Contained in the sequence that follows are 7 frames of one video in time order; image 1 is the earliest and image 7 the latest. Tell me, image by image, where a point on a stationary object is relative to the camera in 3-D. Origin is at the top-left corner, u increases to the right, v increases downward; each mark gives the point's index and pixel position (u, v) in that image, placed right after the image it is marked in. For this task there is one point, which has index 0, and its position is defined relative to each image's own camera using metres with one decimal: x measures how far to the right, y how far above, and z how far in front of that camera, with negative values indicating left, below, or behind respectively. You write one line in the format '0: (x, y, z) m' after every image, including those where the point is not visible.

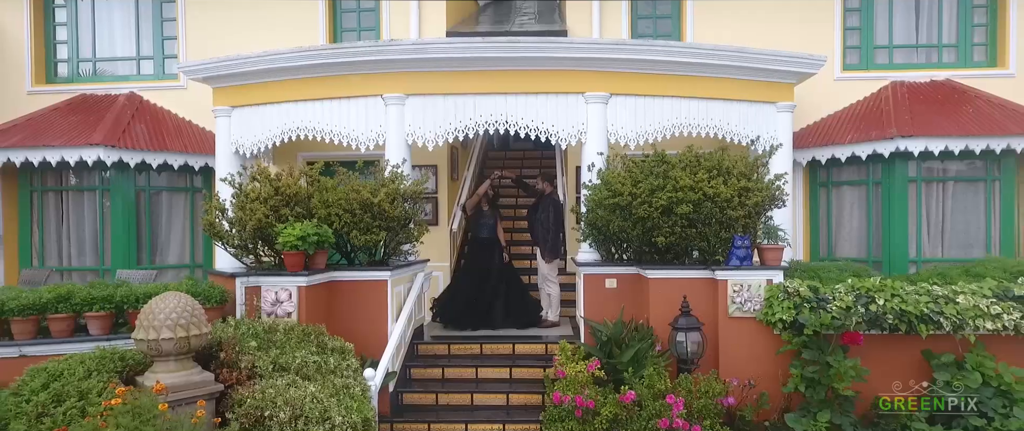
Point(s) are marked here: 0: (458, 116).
0: (-0.6, +1.0, +8.5) m
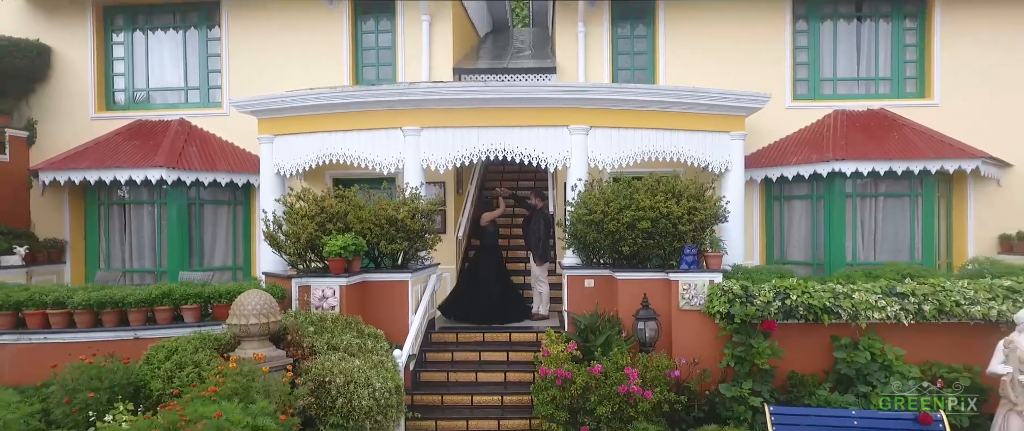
0: (-0.6, +0.9, +10.3) m
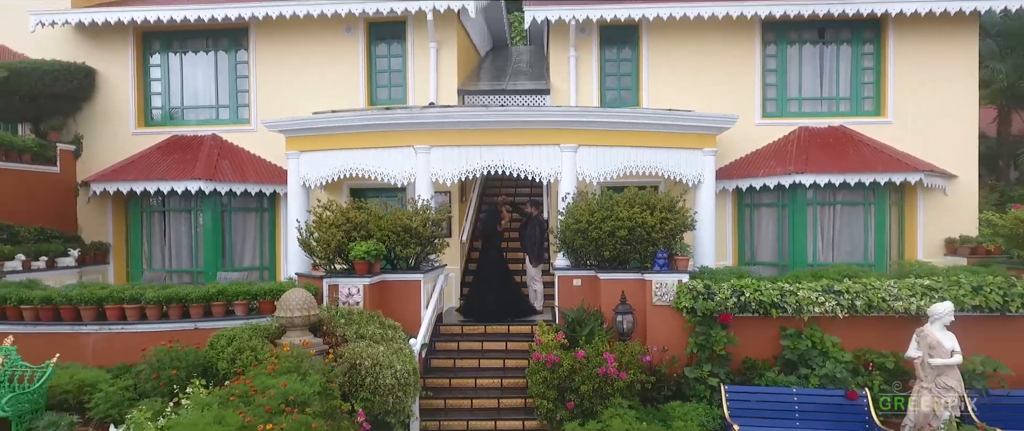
0: (-0.6, +0.8, +11.8) m
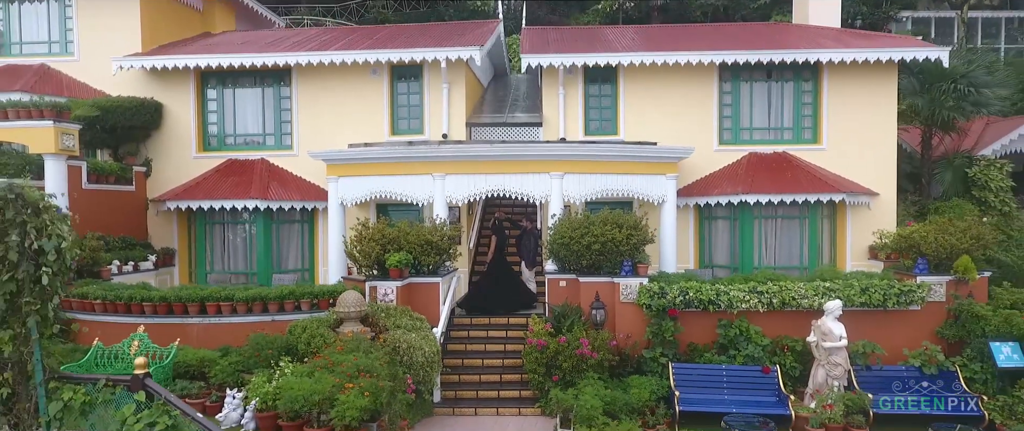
0: (-0.7, +0.5, +14.7) m
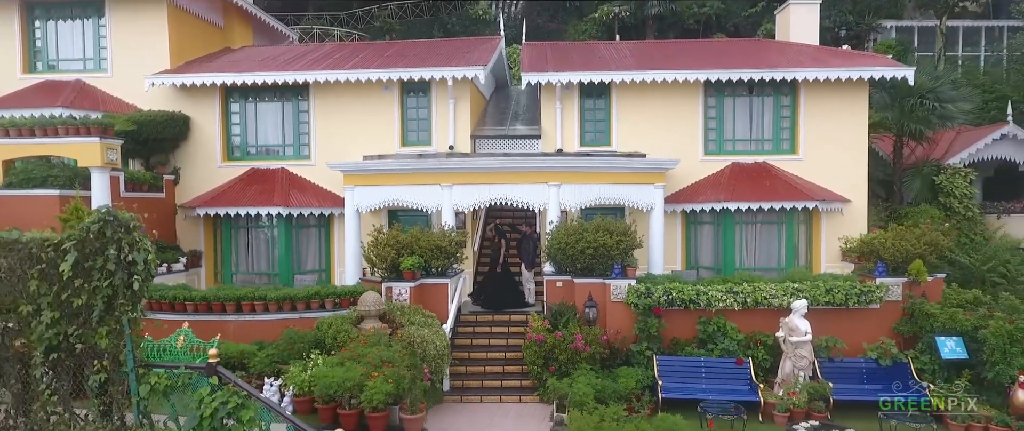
0: (-0.6, +0.4, +16.1) m
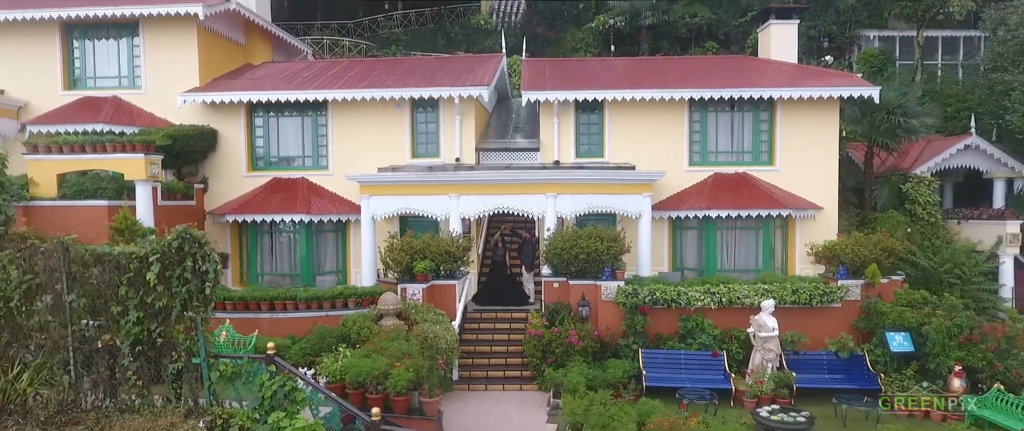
0: (-0.6, +0.2, +17.8) m
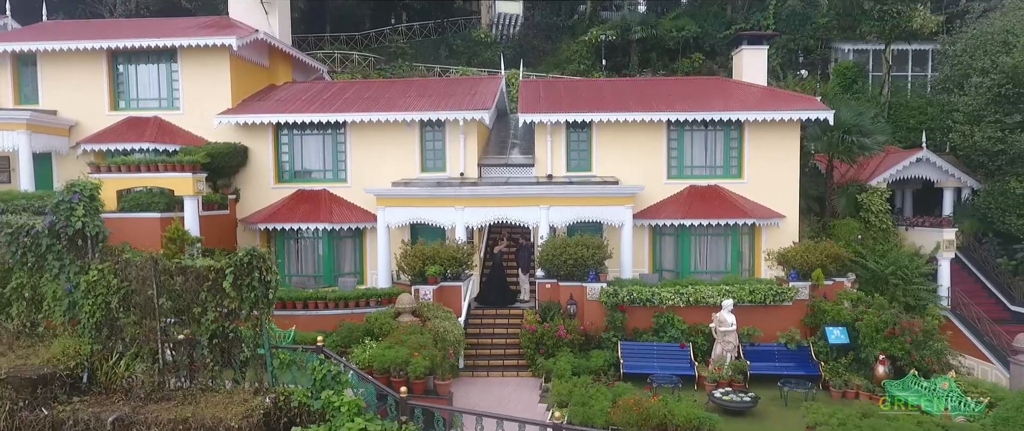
0: (-0.7, 0.0, +20.4) m
